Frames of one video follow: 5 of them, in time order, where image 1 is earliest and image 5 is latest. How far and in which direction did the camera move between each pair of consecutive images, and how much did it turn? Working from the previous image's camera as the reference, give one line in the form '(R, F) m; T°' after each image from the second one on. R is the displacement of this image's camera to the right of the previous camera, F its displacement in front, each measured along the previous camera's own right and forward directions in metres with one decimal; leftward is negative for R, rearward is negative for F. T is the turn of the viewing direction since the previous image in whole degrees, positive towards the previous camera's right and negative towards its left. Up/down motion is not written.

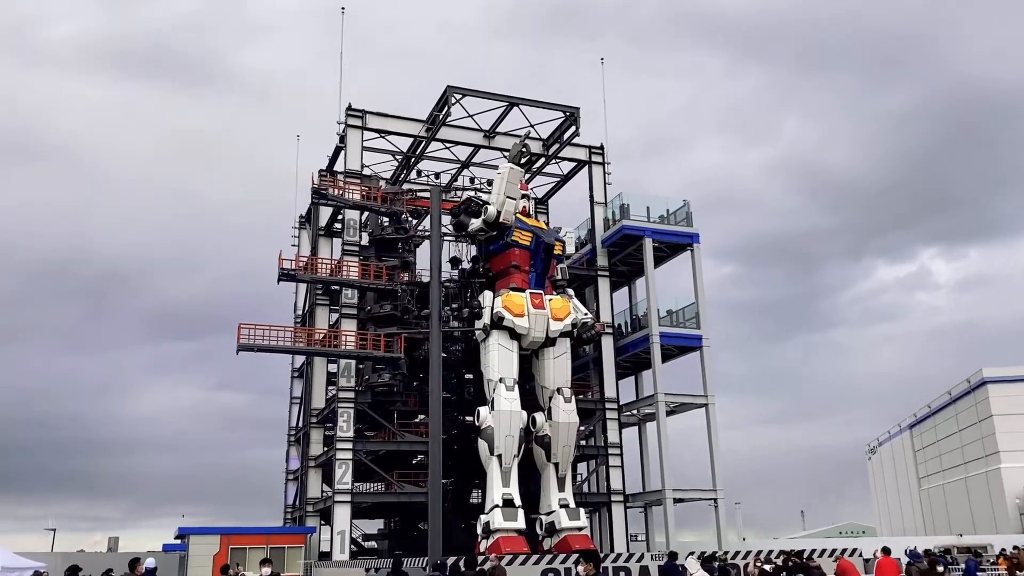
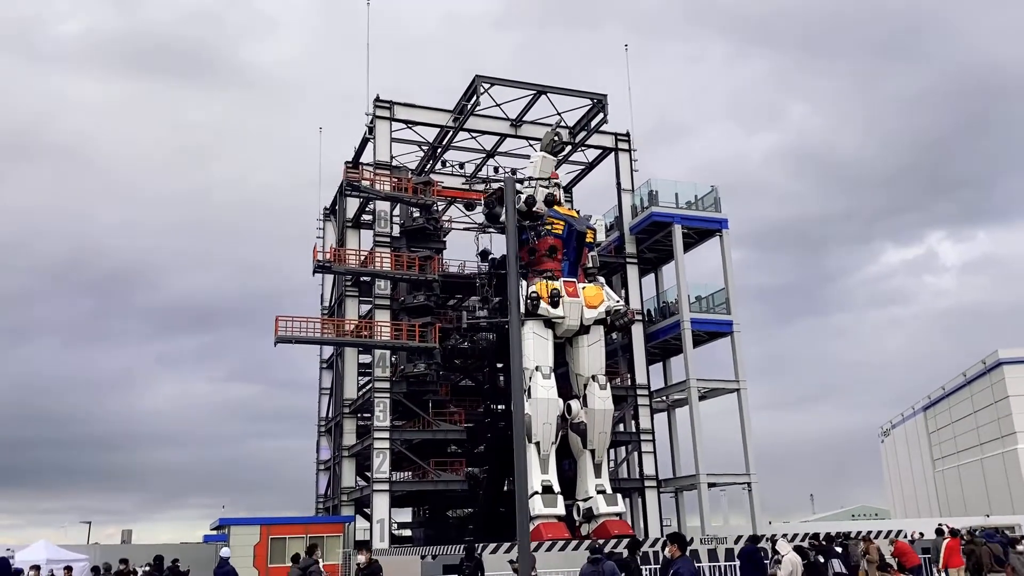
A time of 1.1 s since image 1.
(-1.3, -0.2) m; 0°
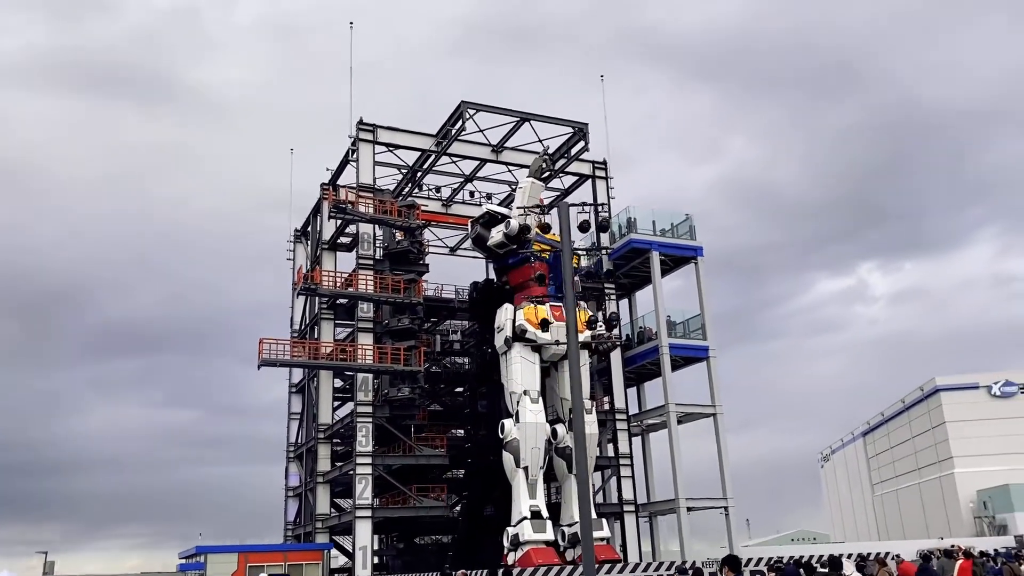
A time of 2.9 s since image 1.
(-2.1, -0.1) m; +4°
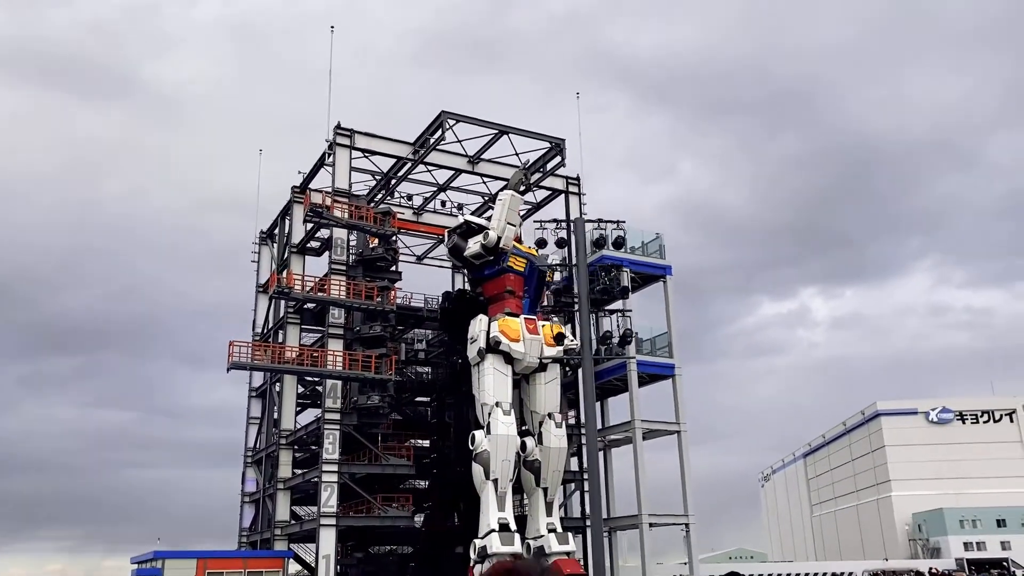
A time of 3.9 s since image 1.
(-1.2, -0.1) m; +3°
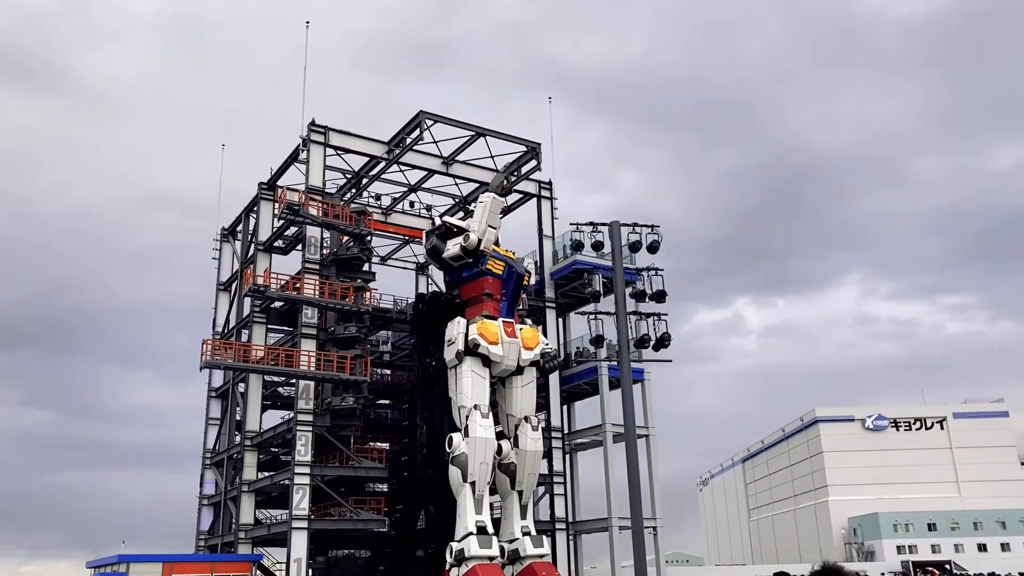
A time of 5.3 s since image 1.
(-1.8, +0.1) m; +4°
